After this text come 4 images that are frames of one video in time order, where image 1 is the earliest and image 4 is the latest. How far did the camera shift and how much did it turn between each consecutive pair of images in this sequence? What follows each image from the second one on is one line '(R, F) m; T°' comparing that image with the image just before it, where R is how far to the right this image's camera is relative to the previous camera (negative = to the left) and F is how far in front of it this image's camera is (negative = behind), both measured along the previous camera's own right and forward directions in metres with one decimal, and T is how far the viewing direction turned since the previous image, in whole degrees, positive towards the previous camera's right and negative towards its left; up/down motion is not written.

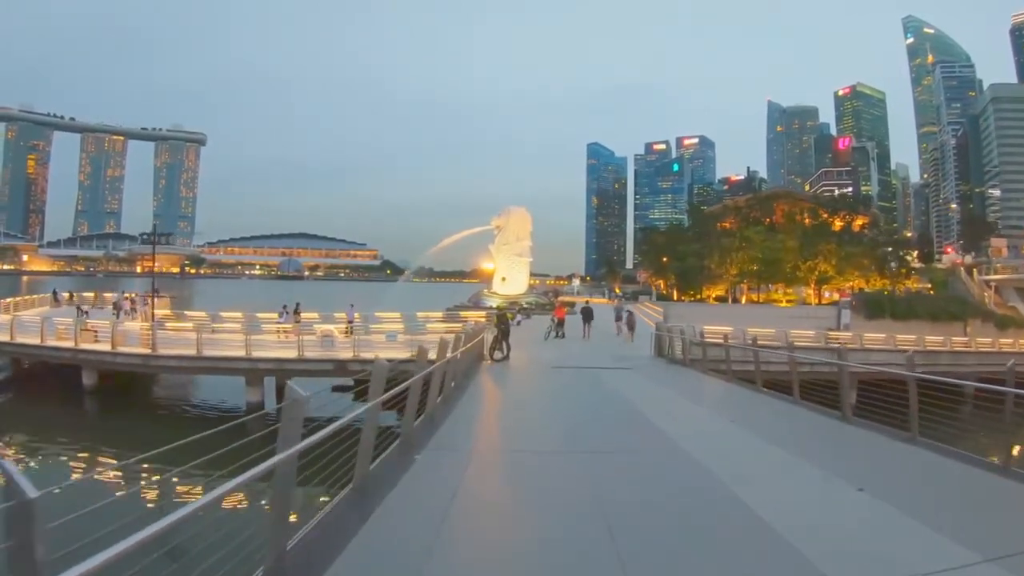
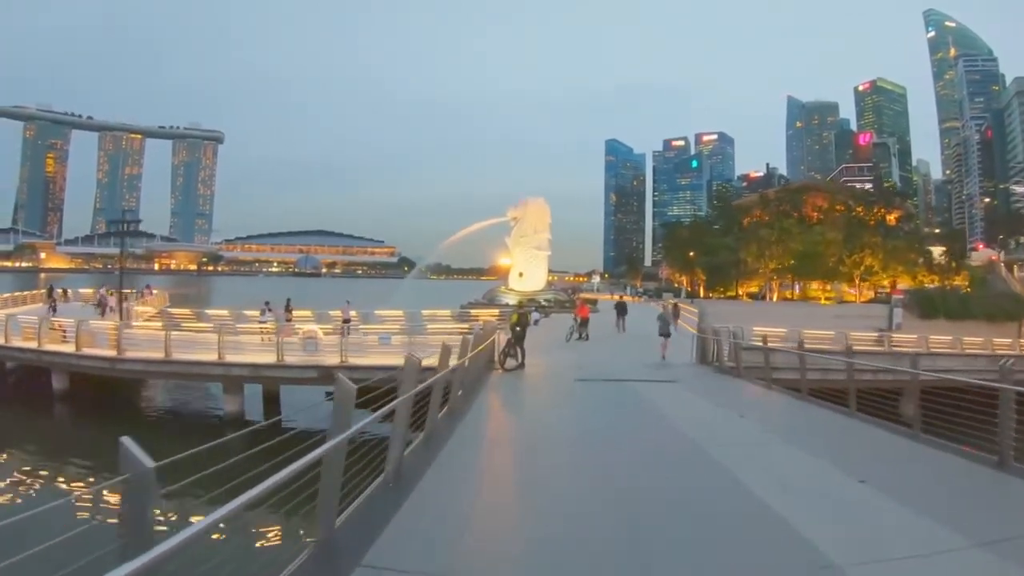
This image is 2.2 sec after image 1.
(0.0, +1.0) m; -1°
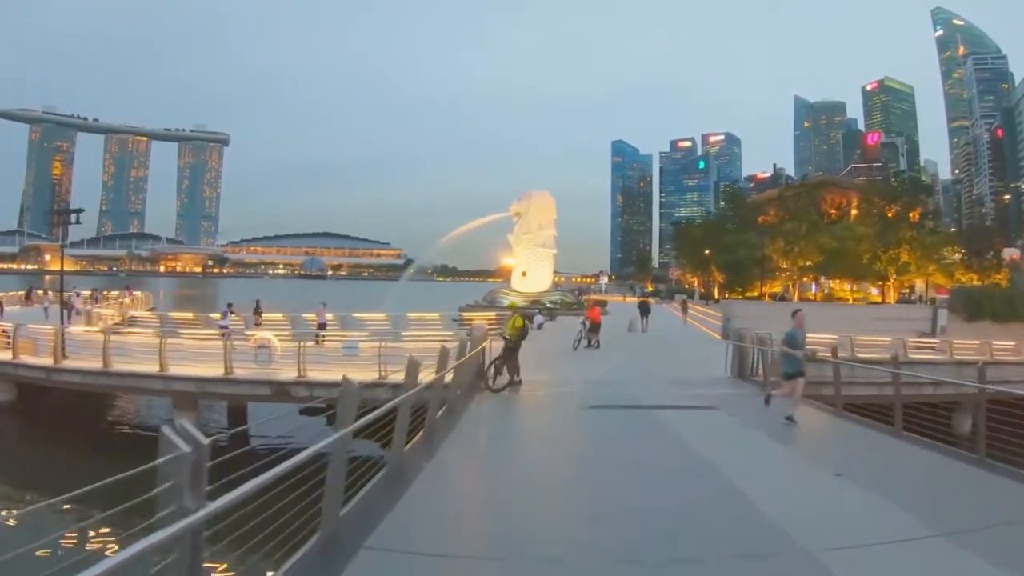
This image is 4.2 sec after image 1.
(+0.1, +0.9) m; -1°
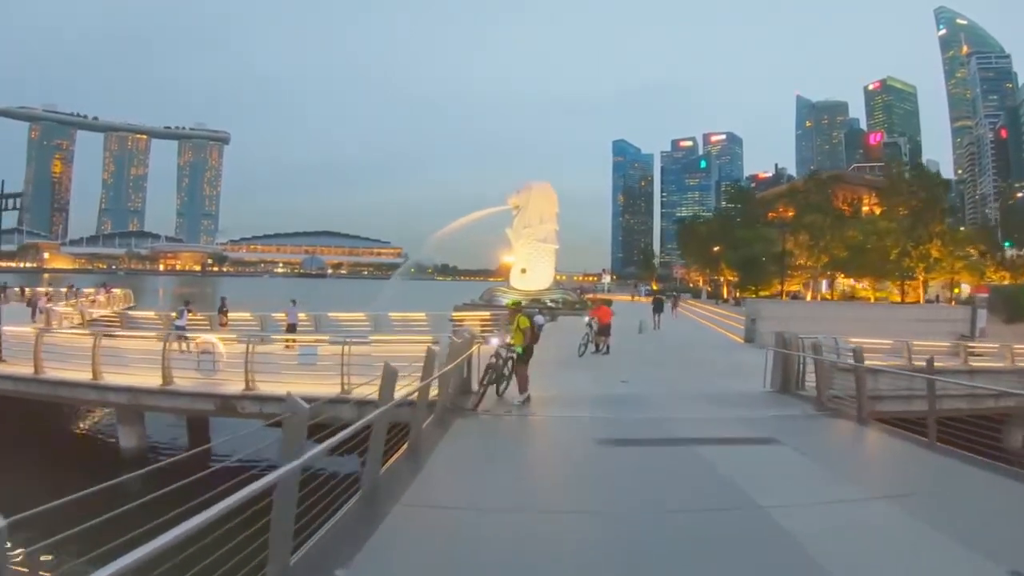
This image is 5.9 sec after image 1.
(0.0, +0.7) m; 0°
